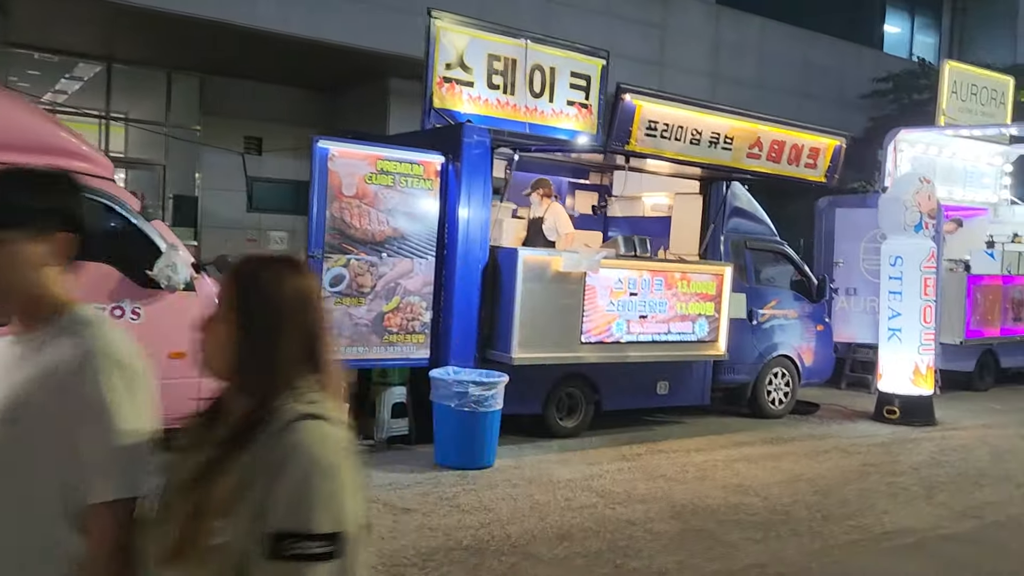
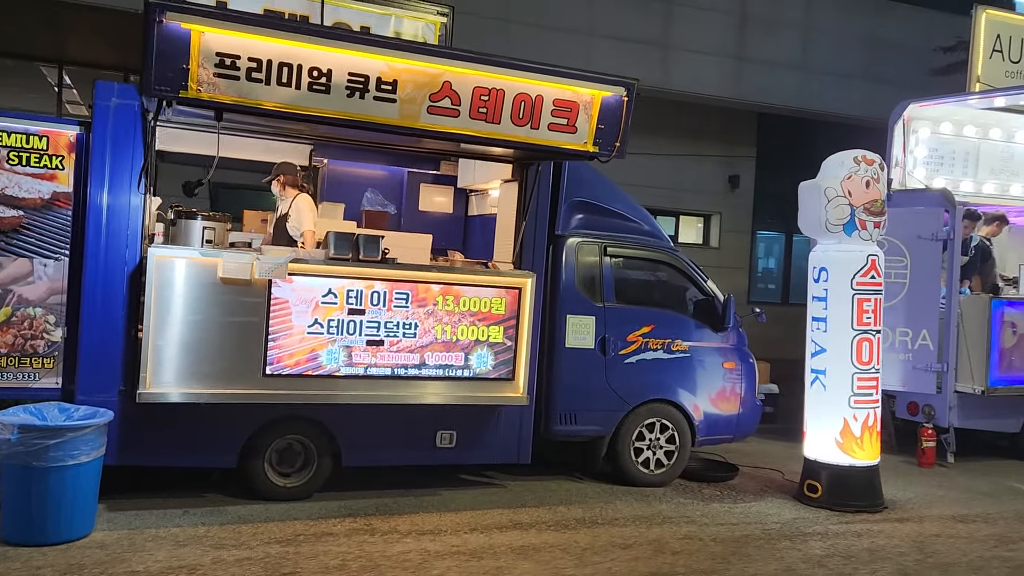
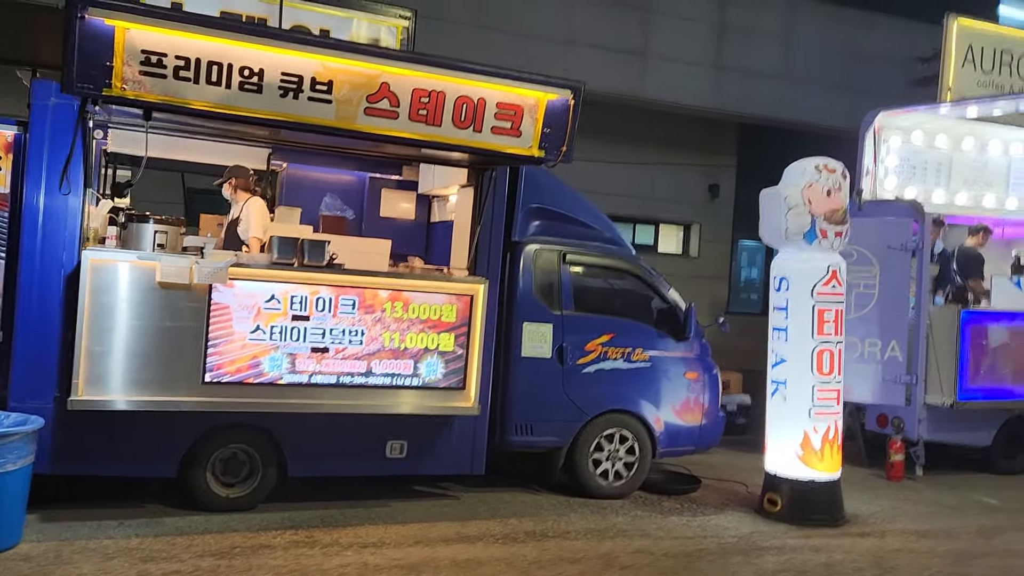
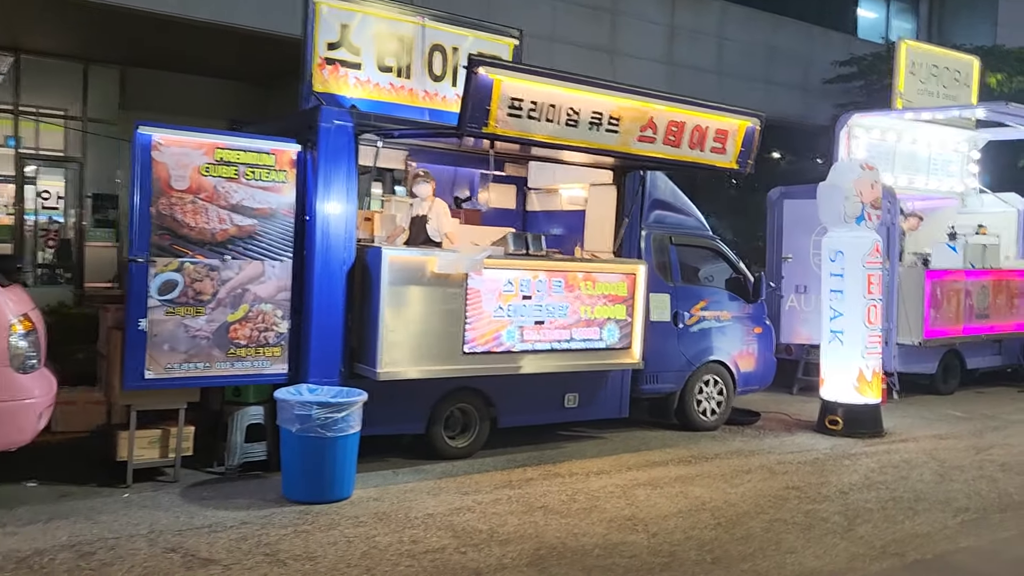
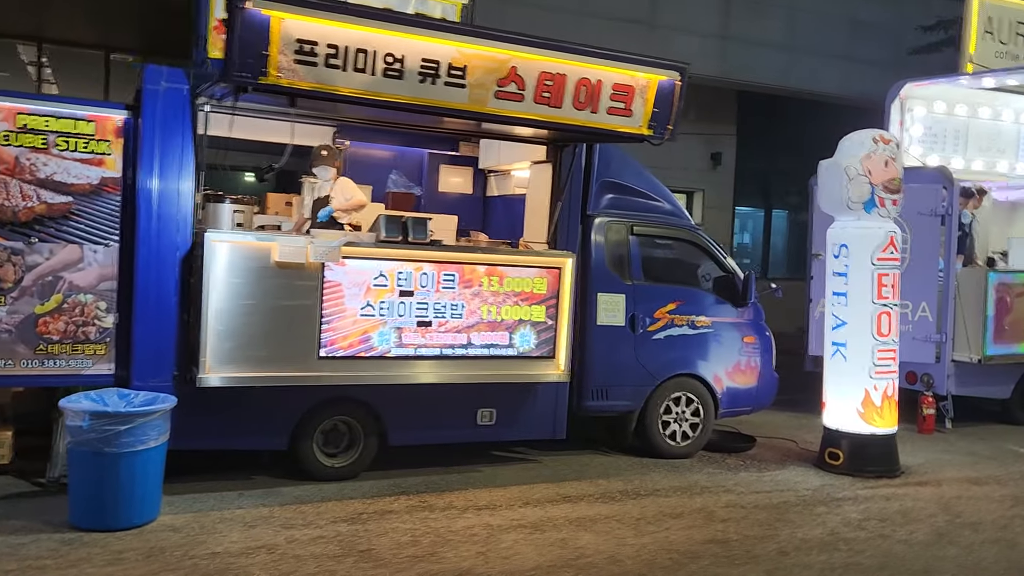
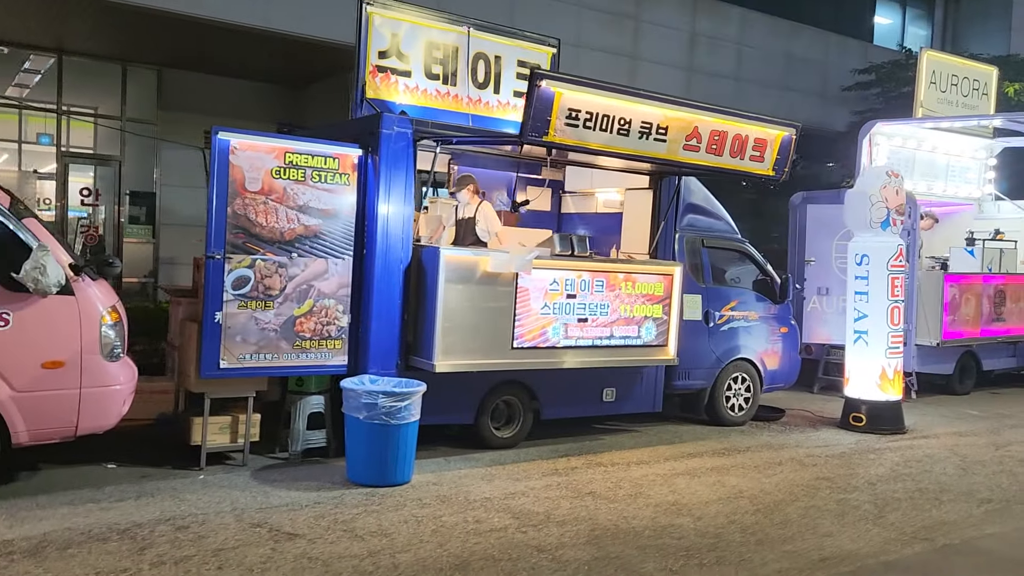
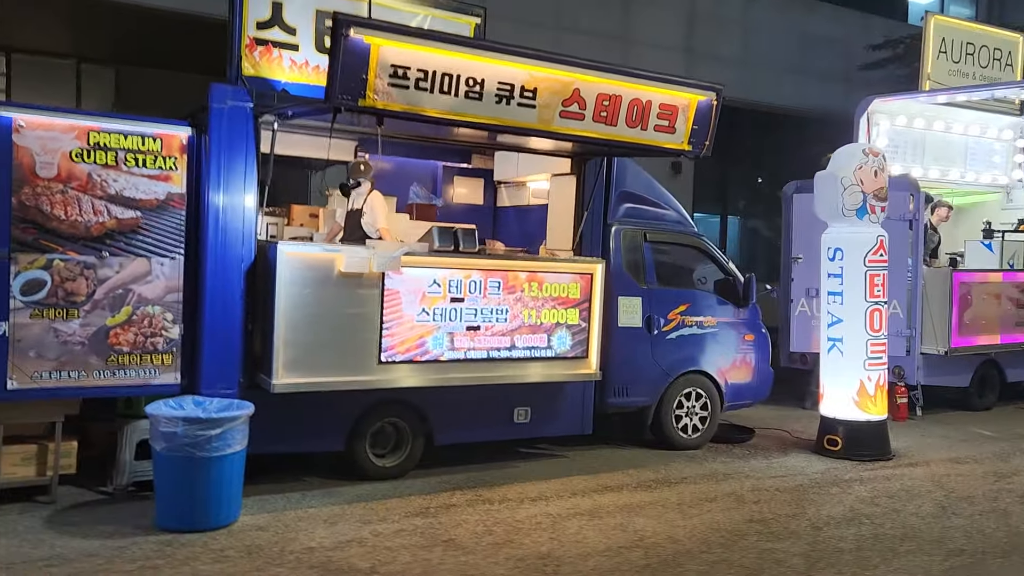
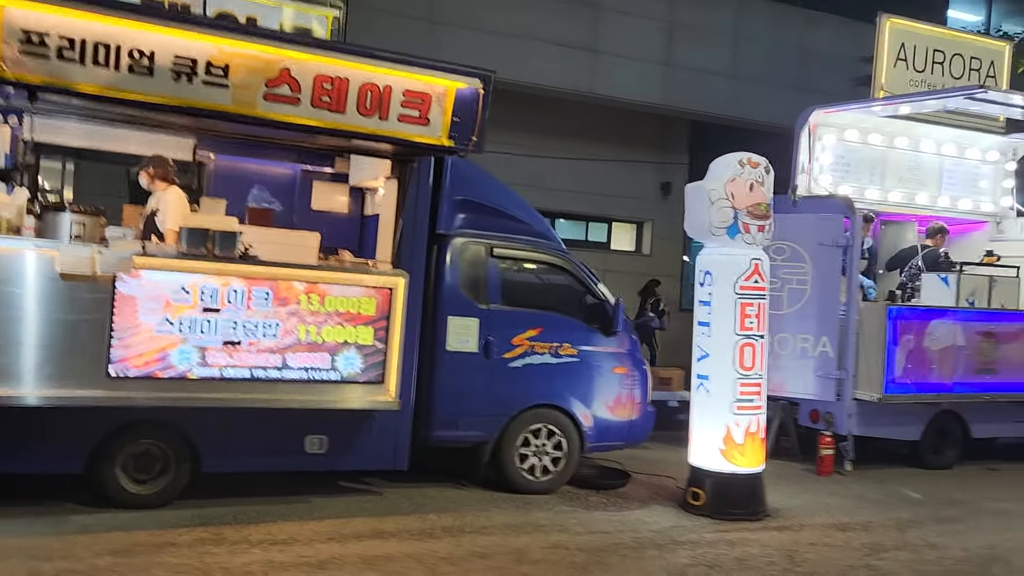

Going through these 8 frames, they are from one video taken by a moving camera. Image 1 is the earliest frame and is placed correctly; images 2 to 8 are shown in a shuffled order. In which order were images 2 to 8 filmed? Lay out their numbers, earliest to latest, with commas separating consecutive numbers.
6, 4, 7, 5, 2, 3, 8
